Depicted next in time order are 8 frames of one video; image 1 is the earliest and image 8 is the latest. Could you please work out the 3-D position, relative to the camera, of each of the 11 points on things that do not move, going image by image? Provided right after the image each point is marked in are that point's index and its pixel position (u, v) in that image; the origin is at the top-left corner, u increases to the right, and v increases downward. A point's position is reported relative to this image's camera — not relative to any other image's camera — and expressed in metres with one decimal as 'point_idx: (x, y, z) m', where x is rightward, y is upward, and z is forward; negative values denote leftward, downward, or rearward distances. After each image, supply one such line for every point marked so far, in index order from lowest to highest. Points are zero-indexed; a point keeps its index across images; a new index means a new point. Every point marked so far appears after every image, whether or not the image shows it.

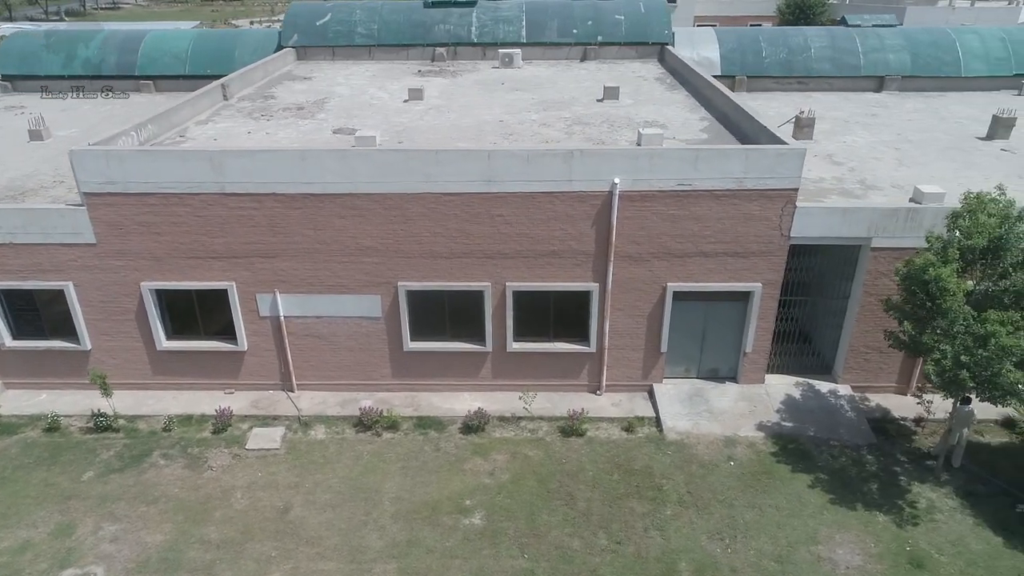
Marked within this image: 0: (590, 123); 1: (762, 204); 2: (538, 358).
0: (+1.5, +3.1, +17.6) m
1: (+3.6, +1.2, +13.8) m
2: (+0.4, -1.1, +15.4) m
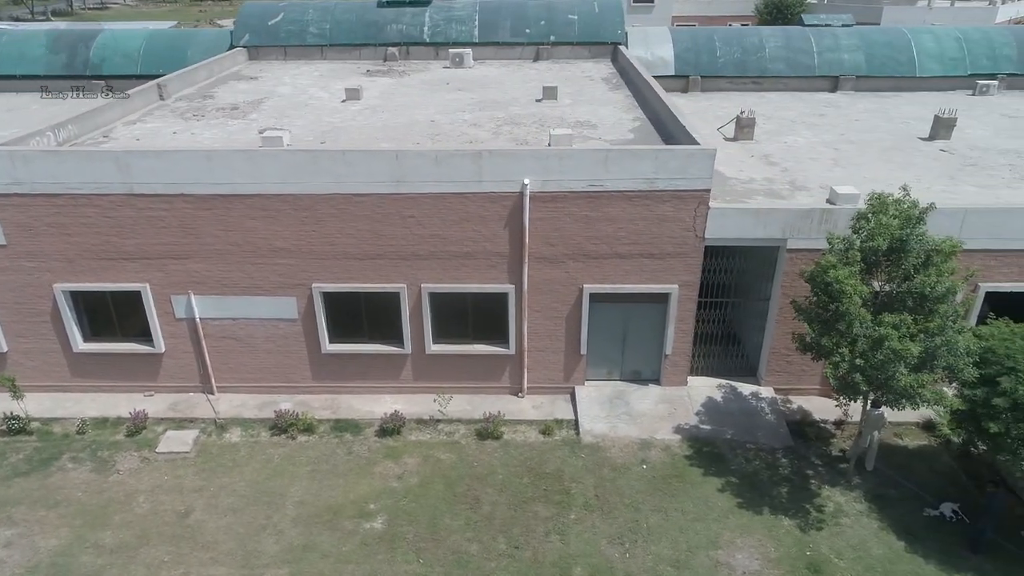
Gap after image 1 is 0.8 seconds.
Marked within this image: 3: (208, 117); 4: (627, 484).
0: (+0.2, +3.0, +17.5) m
1: (+2.3, +1.2, +13.6) m
2: (-0.9, -1.1, +15.2) m
3: (-5.8, +3.2, +18.2) m
4: (+1.6, -2.7, +13.3) m
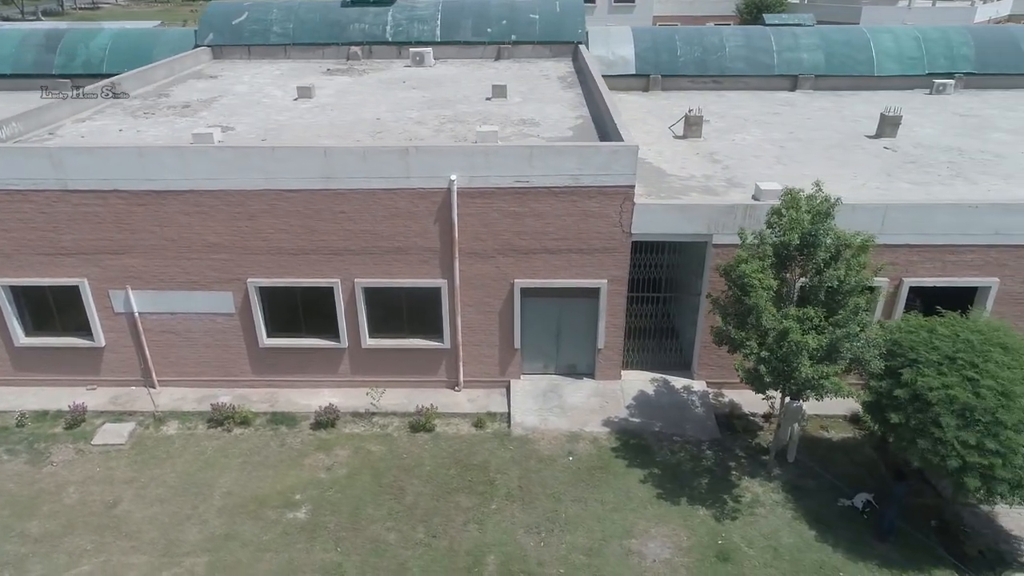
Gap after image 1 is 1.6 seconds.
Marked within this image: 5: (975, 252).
0: (-0.9, +3.1, +17.7) m
1: (+1.3, +1.3, +13.9) m
2: (-1.9, -1.1, +15.5) m
3: (-6.8, +3.3, +18.4) m
4: (+0.6, -2.6, +13.5) m
5: (+6.9, +0.5, +14.2) m
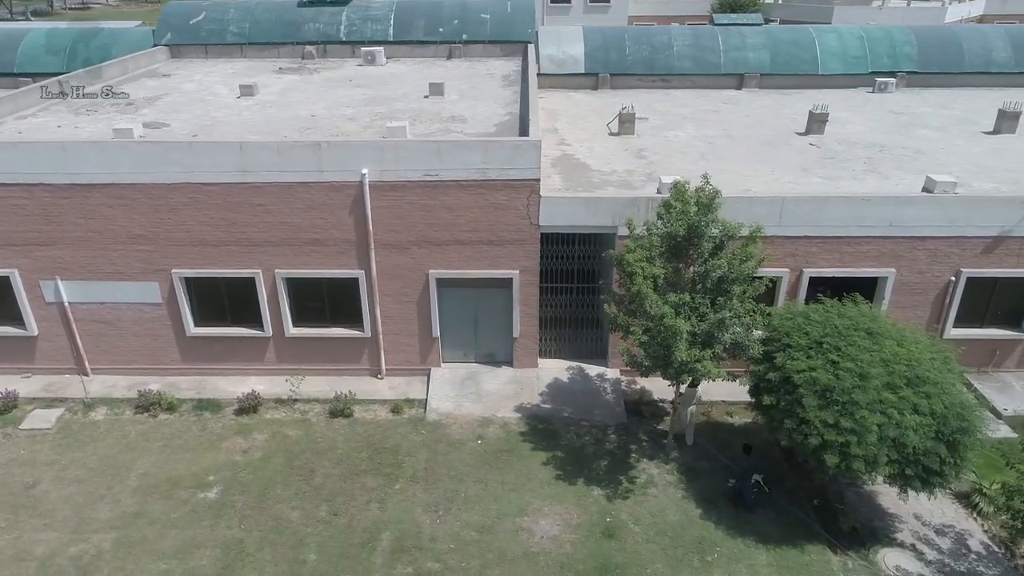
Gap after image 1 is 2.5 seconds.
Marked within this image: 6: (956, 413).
0: (-2.2, +3.3, +18.3) m
1: (-0.1, +1.4, +14.4) m
2: (-3.2, -0.9, +16.0) m
3: (-8.1, +3.5, +18.9) m
4: (-0.8, -2.5, +14.0) m
5: (+5.5, +0.7, +14.7) m
6: (+4.9, -1.4, +10.6) m
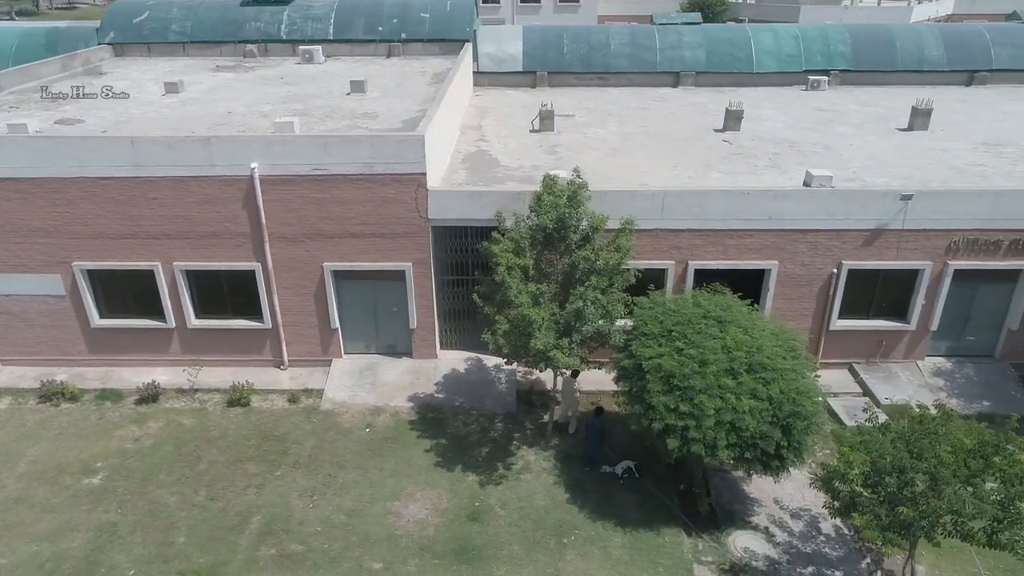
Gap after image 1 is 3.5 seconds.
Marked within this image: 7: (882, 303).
0: (-3.9, +3.4, +18.6) m
1: (-1.8, +1.6, +14.7) m
2: (-5.0, -0.8, +16.3) m
3: (-9.9, +3.6, +19.2) m
4: (-2.5, -2.4, +14.3) m
5: (+3.8, +0.8, +15.0) m
6: (+3.2, -1.2, +11.0) m
7: (+6.1, -0.2, +15.9) m
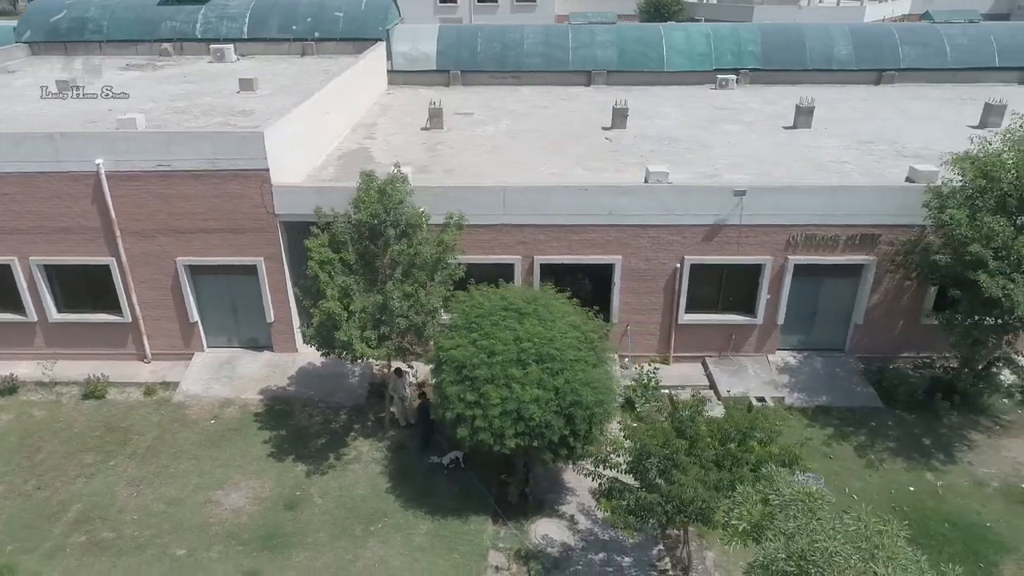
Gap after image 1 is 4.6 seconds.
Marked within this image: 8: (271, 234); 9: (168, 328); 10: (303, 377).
0: (-6.4, +3.5, +18.9) m
1: (-4.2, +1.6, +15.0) m
2: (-7.4, -0.7, +16.6) m
3: (-12.3, +3.7, +19.5) m
4: (-5.0, -2.3, +14.6) m
5: (+1.3, +0.9, +15.3) m
6: (+0.7, -1.2, +11.2) m
7: (+3.7, -0.2, +16.2) m
8: (-3.9, +0.9, +15.4) m
9: (-5.9, -0.7, +16.6) m
10: (-3.5, -1.5, +16.2) m
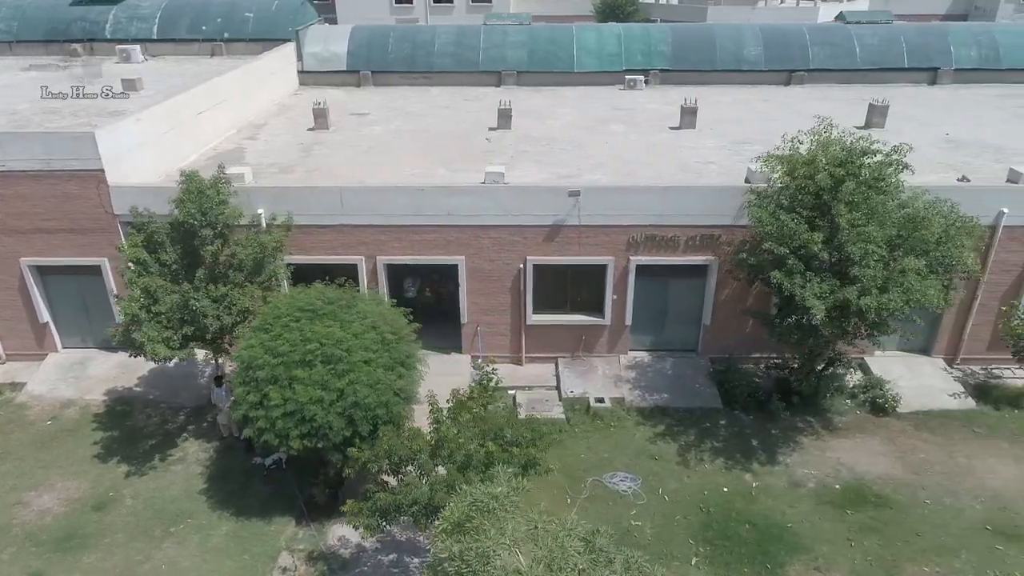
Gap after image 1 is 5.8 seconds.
0: (-9.0, +3.5, +18.8) m
1: (-6.8, +1.6, +15.0) m
2: (-10.0, -0.7, +16.6) m
3: (-14.9, +3.7, +19.5) m
4: (-7.5, -2.3, +14.6) m
5: (-1.2, +0.9, +15.3) m
6: (-1.8, -1.2, +11.2) m
7: (+1.1, -0.2, +16.2) m
8: (-6.4, +0.9, +15.4) m
9: (-8.5, -0.7, +16.5) m
10: (-6.1, -1.5, +16.2) m
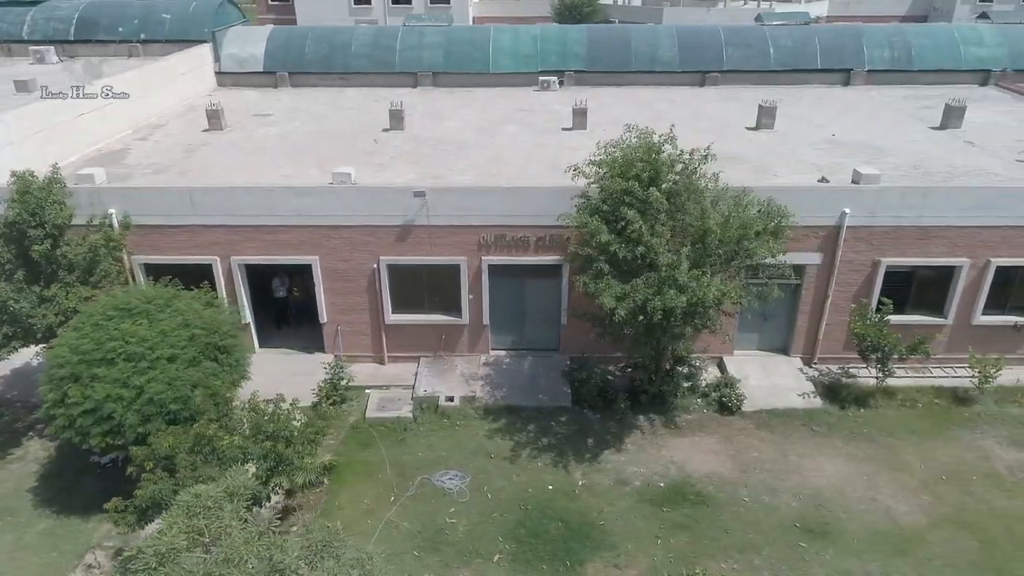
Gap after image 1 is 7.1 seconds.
0: (-11.4, +3.5, +18.9) m
1: (-9.2, +1.6, +15.1) m
2: (-12.4, -0.7, +16.6) m
3: (-17.3, +3.7, +19.5) m
4: (-9.9, -2.3, +14.7) m
5: (-3.6, +0.9, +15.4) m
6: (-4.2, -1.2, +11.3) m
7: (-1.3, -0.2, +16.3) m
8: (-8.8, +0.9, +15.5) m
9: (-10.9, -0.7, +16.6) m
10: (-8.5, -1.5, +16.3) m
